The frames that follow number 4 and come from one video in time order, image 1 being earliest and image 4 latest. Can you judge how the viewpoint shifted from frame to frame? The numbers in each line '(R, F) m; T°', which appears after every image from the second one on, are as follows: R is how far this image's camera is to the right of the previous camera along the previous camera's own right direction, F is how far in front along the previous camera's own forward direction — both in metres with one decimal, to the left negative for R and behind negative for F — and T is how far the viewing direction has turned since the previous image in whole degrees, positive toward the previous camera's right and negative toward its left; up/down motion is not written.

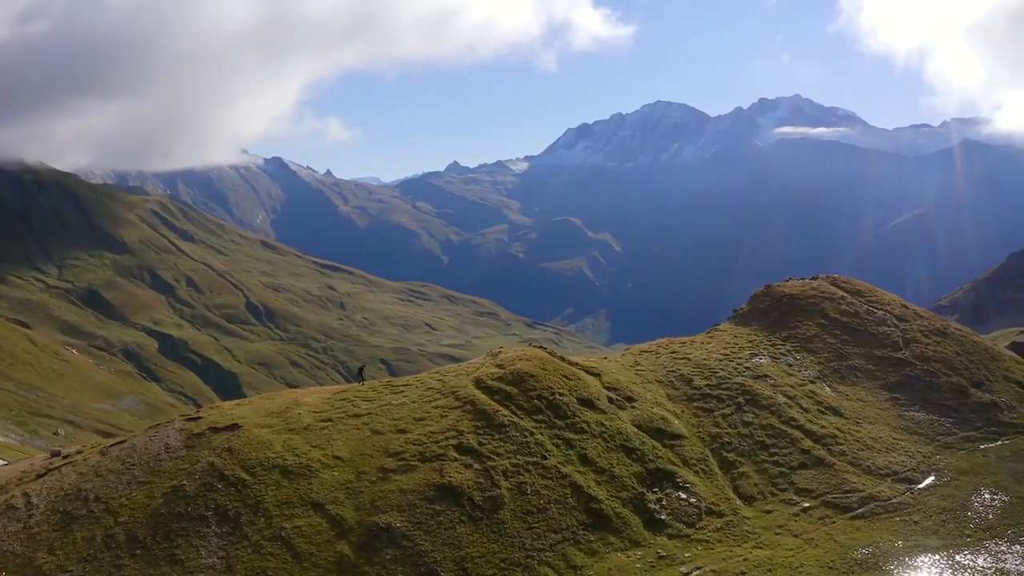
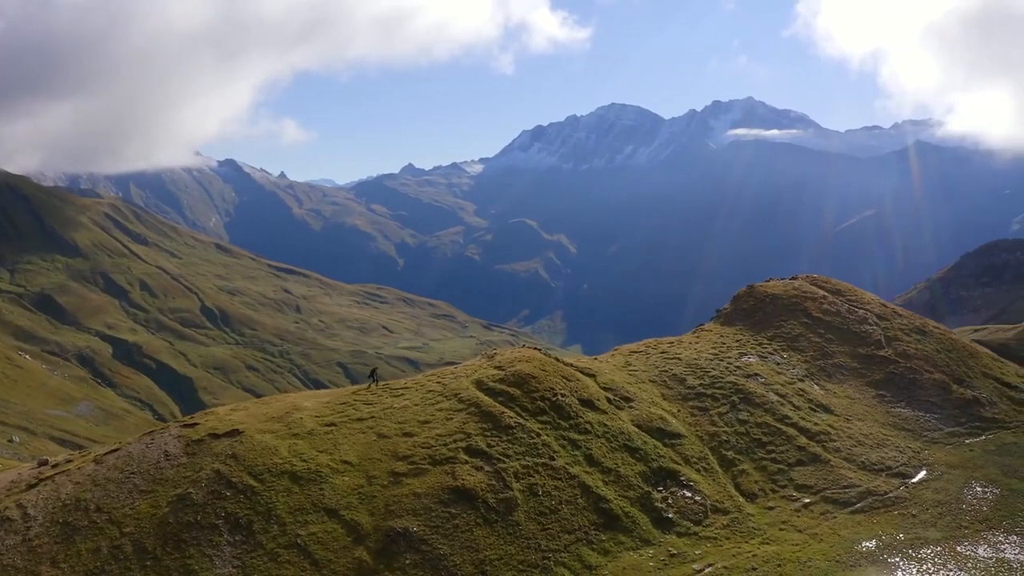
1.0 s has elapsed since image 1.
(-2.9, +0.1) m; +3°
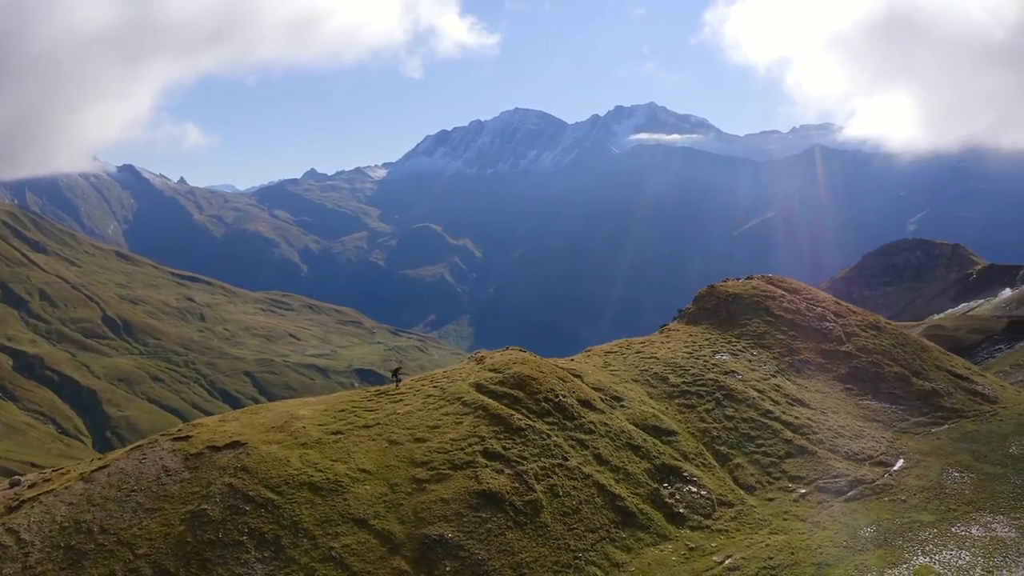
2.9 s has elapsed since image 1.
(-6.1, +0.3) m; +6°
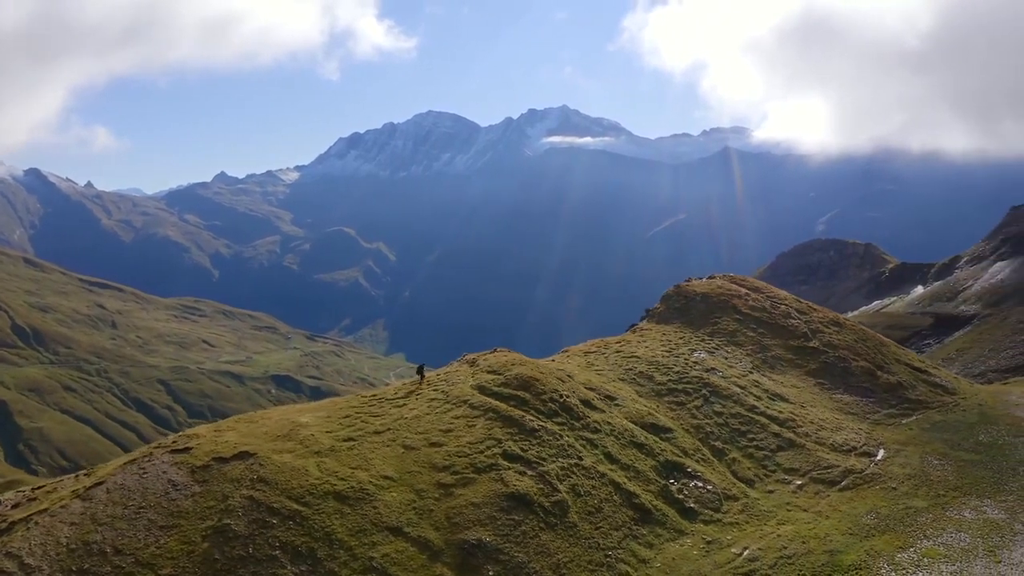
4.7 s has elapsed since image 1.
(-5.8, +0.4) m; +6°
